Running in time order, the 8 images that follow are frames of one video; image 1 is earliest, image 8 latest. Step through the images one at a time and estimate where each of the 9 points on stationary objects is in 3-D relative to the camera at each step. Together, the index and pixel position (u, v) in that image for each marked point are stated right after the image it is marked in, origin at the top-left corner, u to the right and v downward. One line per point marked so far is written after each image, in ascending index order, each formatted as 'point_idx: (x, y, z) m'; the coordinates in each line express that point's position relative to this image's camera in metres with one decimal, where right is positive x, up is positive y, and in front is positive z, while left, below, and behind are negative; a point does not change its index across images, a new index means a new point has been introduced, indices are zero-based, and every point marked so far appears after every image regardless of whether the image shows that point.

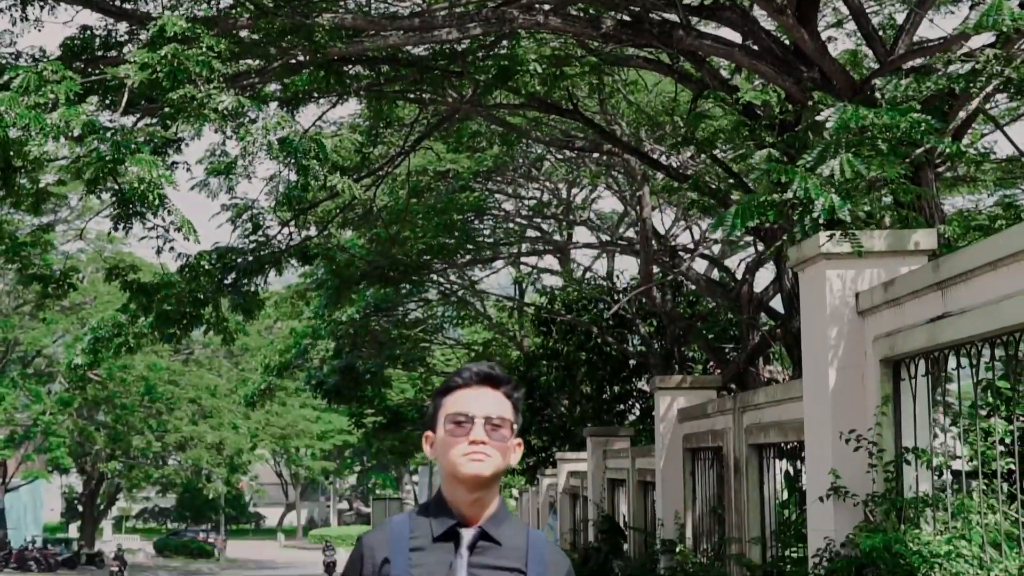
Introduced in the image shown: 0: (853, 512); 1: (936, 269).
0: (+1.7, -1.1, +6.8) m
1: (+1.9, +0.1, +5.9) m
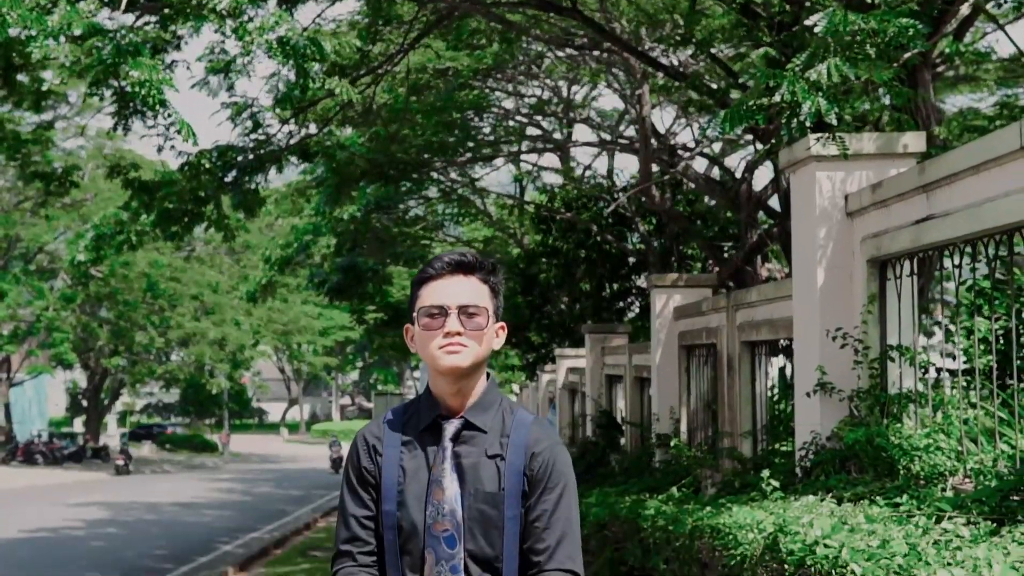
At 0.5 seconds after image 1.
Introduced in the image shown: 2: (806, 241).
0: (+1.7, -0.6, +7.0) m
1: (+1.9, +0.5, +6.0) m
2: (+1.6, +0.3, +7.2) m
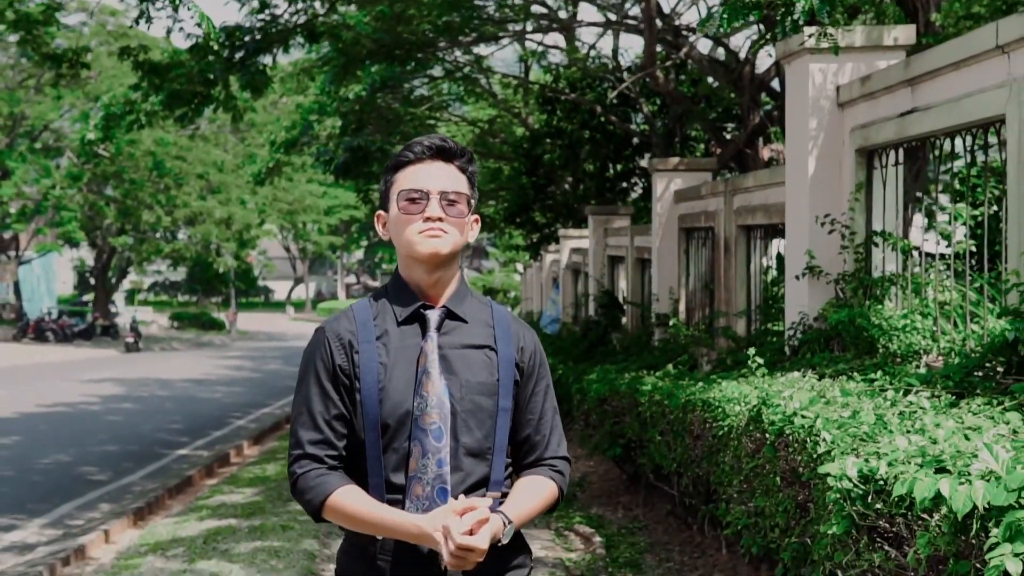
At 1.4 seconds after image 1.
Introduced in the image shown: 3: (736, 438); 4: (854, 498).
0: (+1.7, 0.0, +7.4) m
1: (+1.9, +1.1, +6.3) m
2: (+1.6, +0.9, +7.5) m
3: (+0.9, -0.6, +5.6) m
4: (+1.0, -0.6, +3.7) m
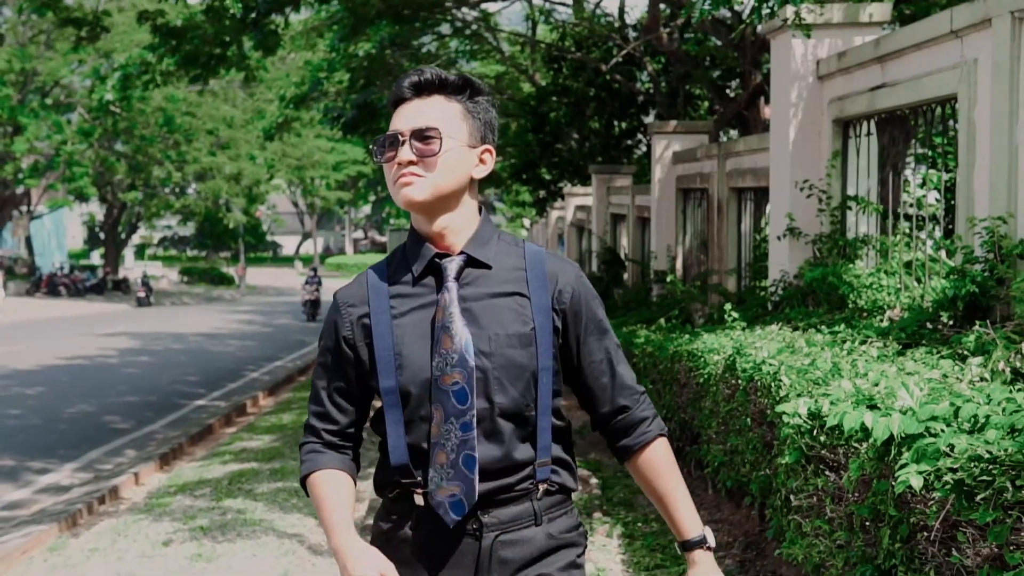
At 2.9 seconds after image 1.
0: (+1.8, +0.2, +8.0) m
1: (+1.9, +1.3, +6.9) m
2: (+1.6, +1.1, +8.1) m
3: (+0.9, -0.4, +6.2) m
4: (+0.9, -0.5, +4.3) m
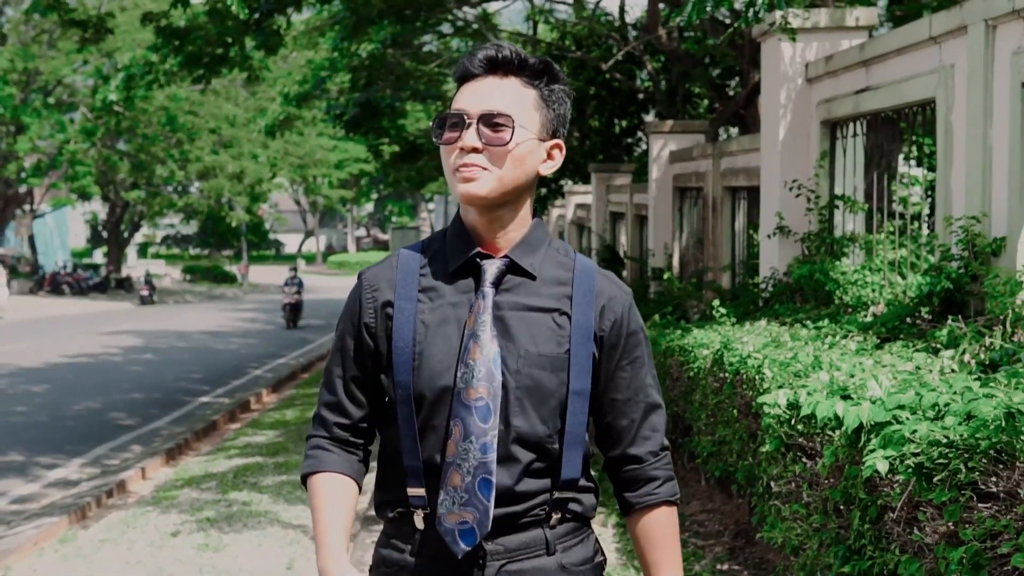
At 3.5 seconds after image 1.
0: (+1.7, +0.3, +8.2) m
1: (+1.9, +1.3, +7.1) m
2: (+1.6, +1.2, +8.3) m
3: (+0.9, -0.4, +6.4) m
4: (+0.9, -0.5, +4.5) m
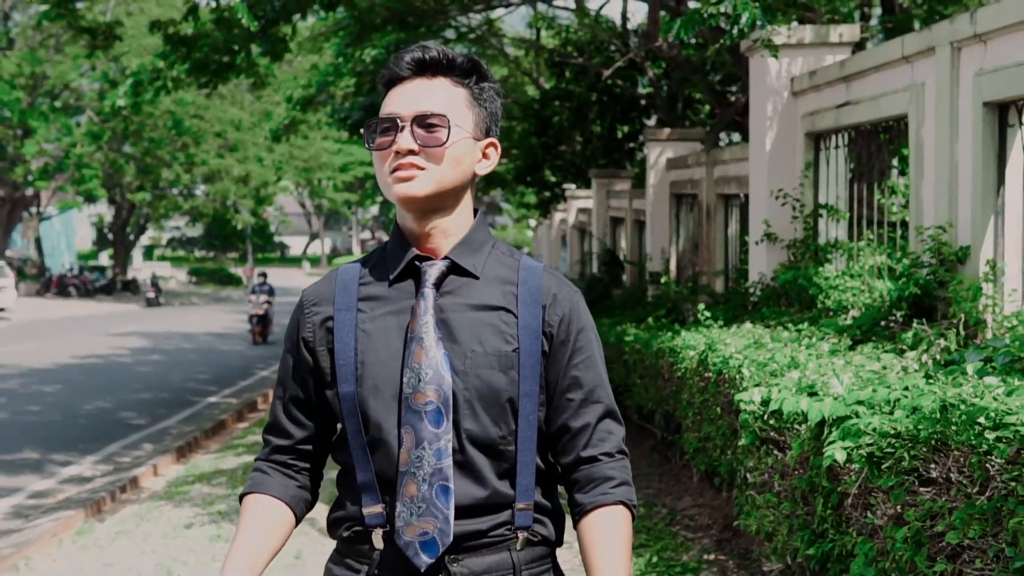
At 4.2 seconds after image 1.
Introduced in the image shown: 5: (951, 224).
0: (+1.7, +0.2, +8.6) m
1: (+1.9, +1.2, +7.5) m
2: (+1.6, +1.1, +8.7) m
3: (+0.9, -0.5, +6.8) m
4: (+0.9, -0.5, +4.9) m
5: (+2.0, +0.3, +6.0) m
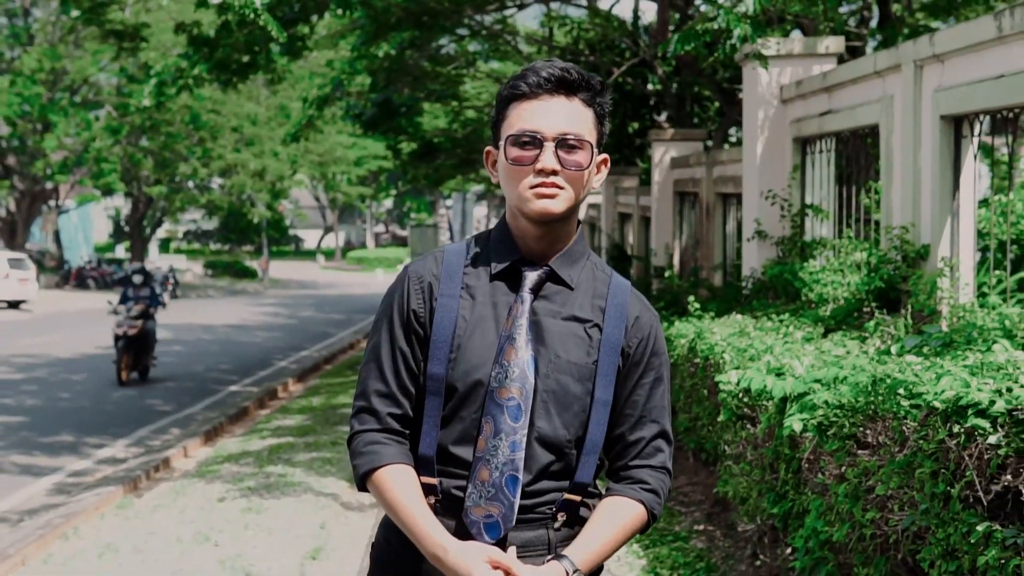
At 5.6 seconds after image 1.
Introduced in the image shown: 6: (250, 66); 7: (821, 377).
0: (+1.8, +0.3, +9.2) m
1: (+1.9, +1.3, +8.1) m
2: (+1.7, +1.2, +9.3) m
3: (+0.9, -0.4, +7.4) m
4: (+0.9, -0.4, +5.5) m
5: (+2.0, +0.3, +6.7) m
6: (-2.9, +2.4, +14.6) m
7: (+1.1, -0.3, +4.8) m
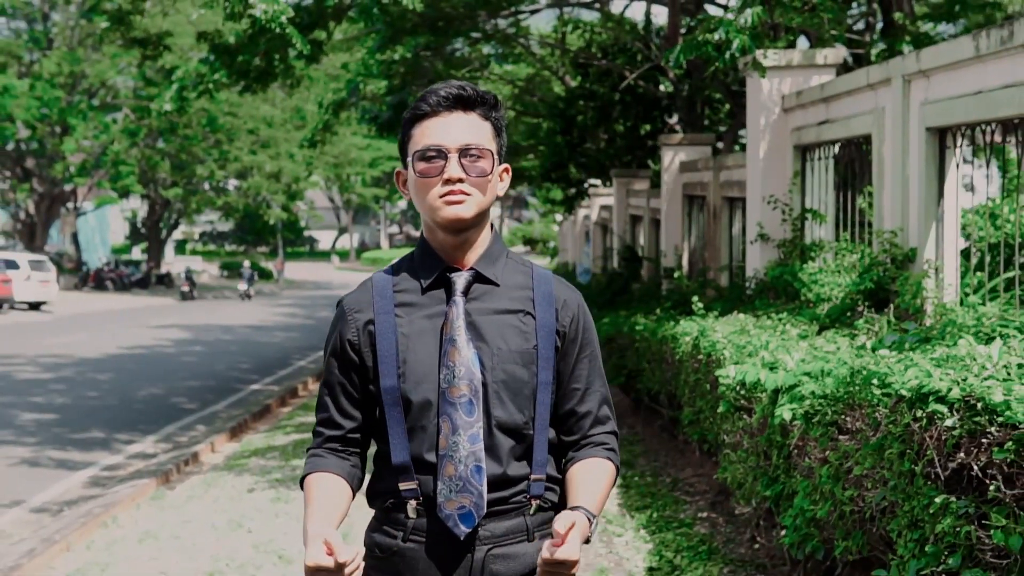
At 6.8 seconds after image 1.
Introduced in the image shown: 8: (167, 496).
0: (+1.9, +0.3, +9.6) m
1: (+2.0, +1.3, +8.5) m
2: (+1.8, +1.2, +9.8) m
3: (+1.0, -0.4, +7.9) m
4: (+1.0, -0.4, +6.0) m
5: (+2.1, +0.3, +7.1) m
6: (-2.7, +2.4, +15.1) m
7: (+1.2, -0.3, +5.2) m
8: (-2.5, -1.5, +9.5) m
